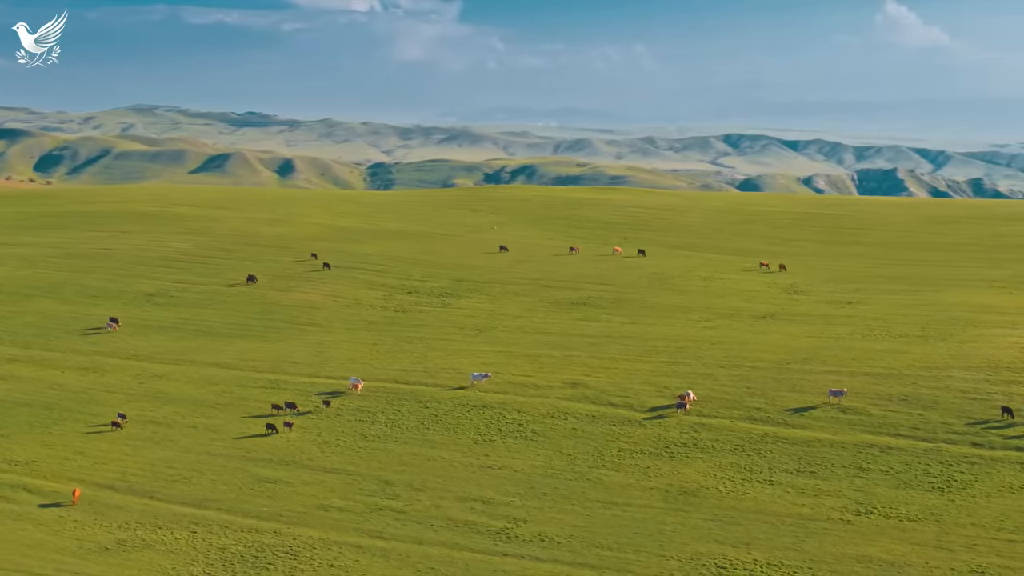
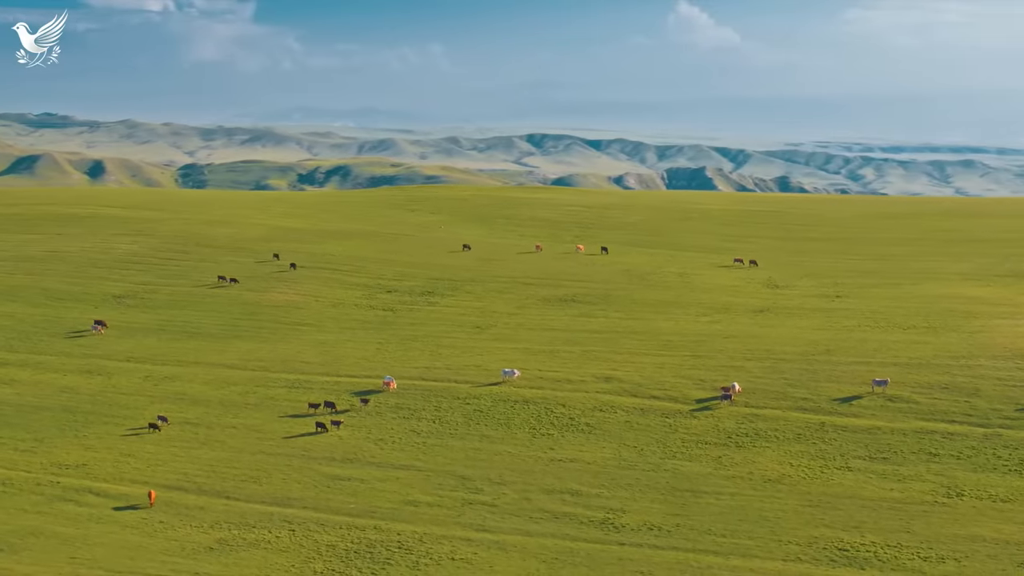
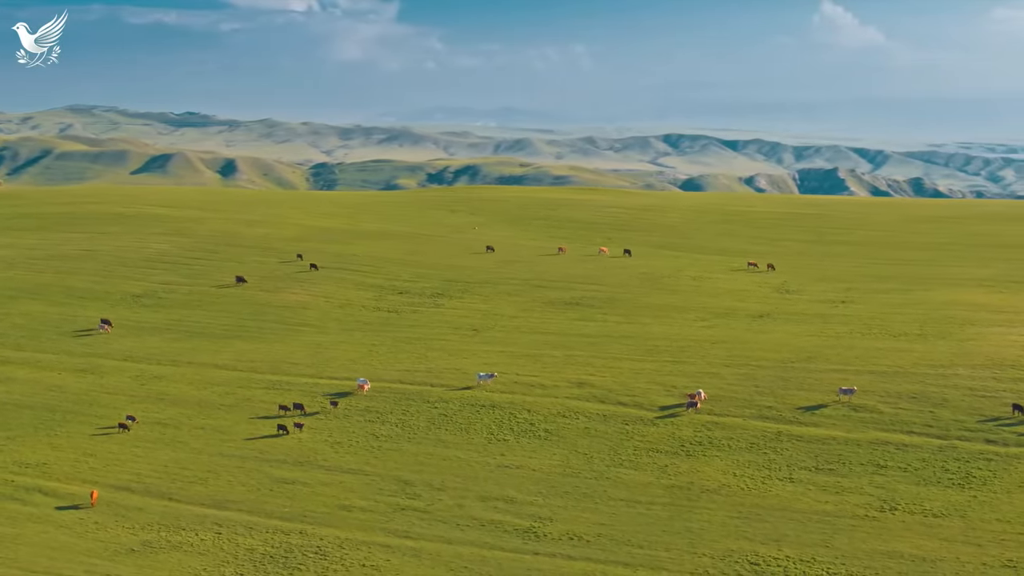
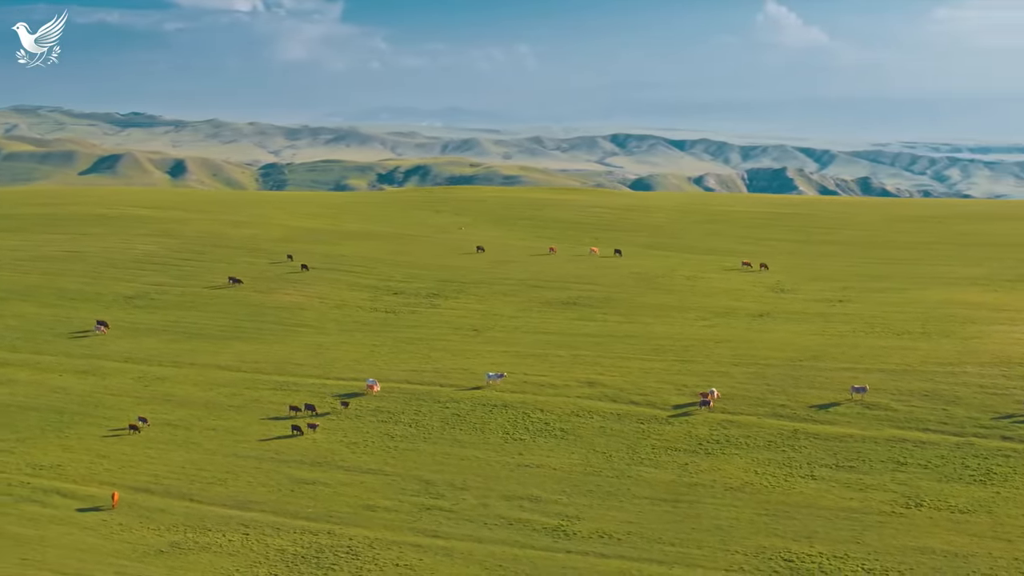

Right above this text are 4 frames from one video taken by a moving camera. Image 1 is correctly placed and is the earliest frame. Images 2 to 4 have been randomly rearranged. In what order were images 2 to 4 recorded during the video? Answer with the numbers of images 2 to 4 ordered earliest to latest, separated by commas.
3, 4, 2
